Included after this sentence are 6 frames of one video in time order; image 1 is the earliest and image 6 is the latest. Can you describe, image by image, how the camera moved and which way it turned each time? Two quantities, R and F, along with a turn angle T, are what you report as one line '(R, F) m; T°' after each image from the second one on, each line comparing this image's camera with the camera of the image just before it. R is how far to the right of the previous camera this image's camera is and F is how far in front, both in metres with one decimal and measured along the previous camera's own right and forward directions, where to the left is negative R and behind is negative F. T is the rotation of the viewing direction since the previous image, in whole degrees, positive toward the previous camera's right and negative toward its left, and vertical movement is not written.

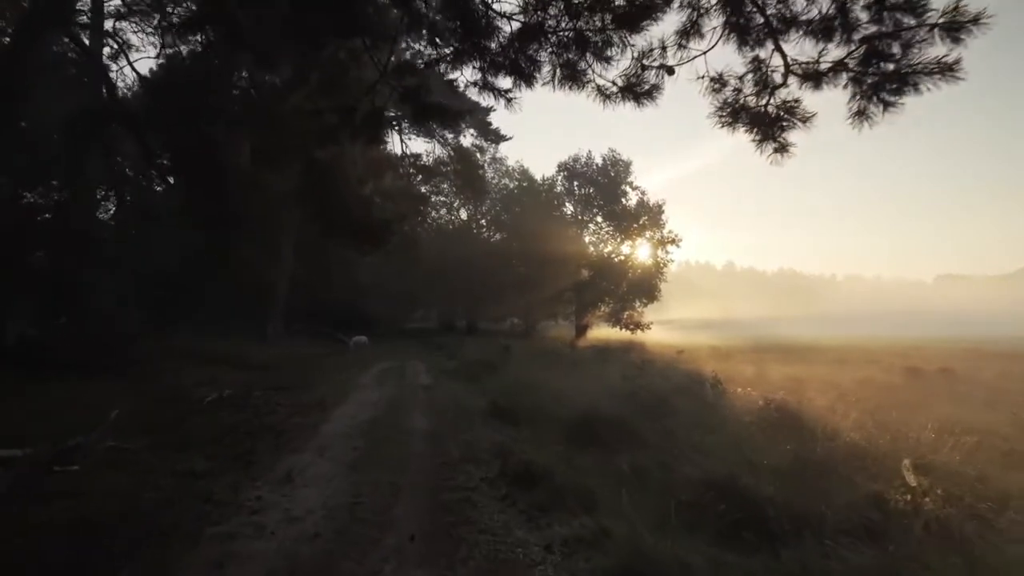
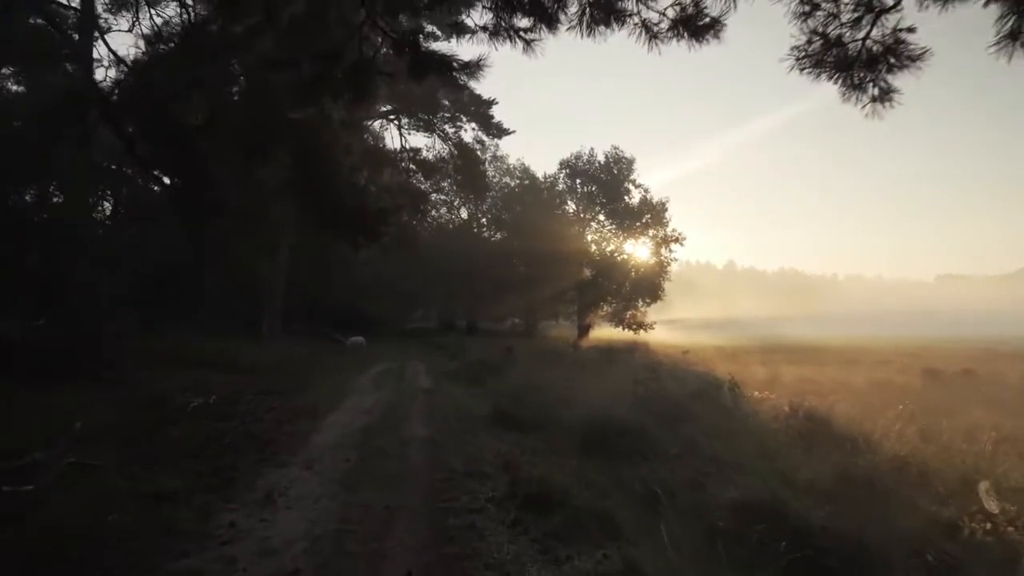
(-0.1, +1.0) m; 0°
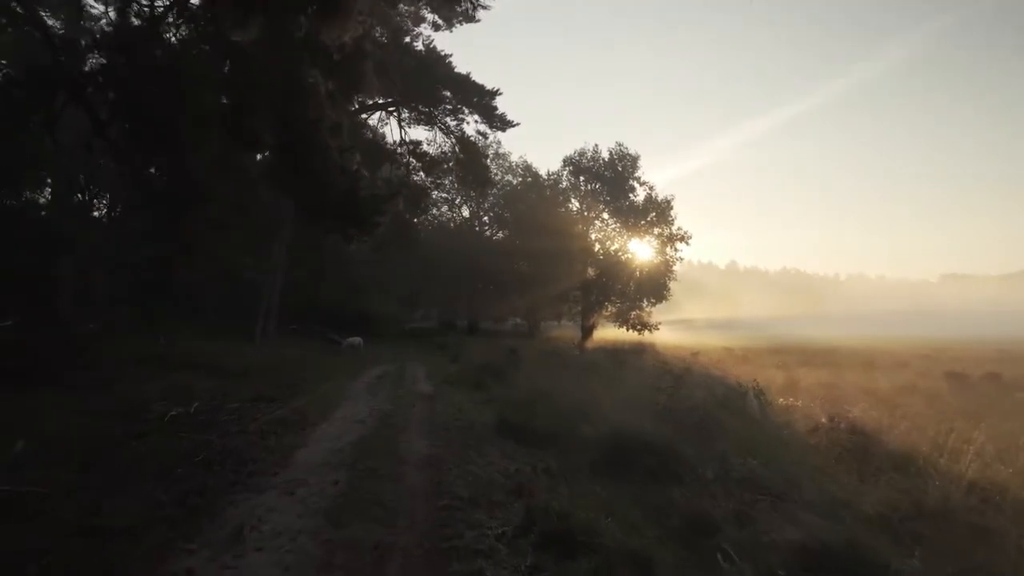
(-0.1, +1.3) m; 0°
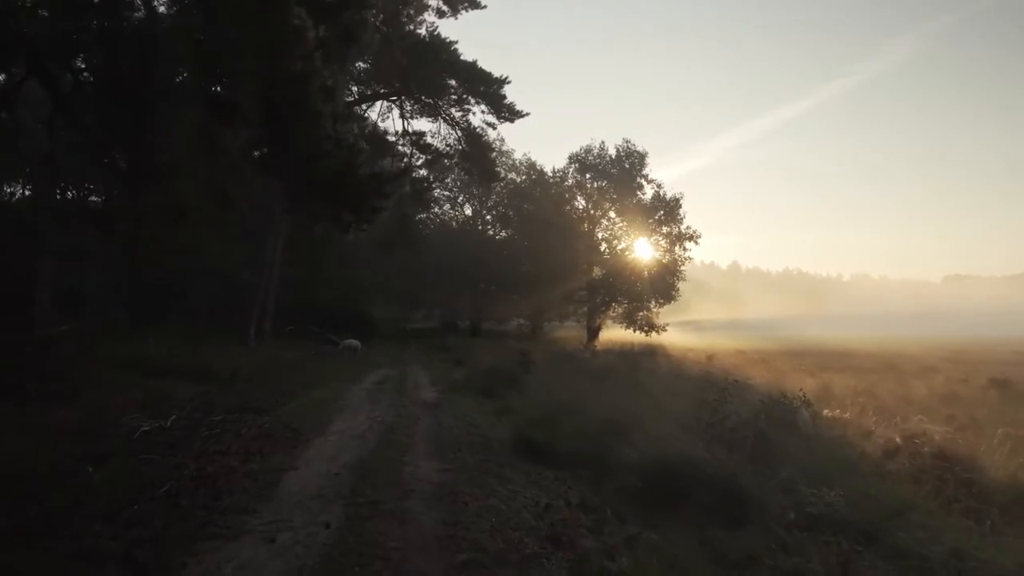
(-0.3, +1.7) m; 0°
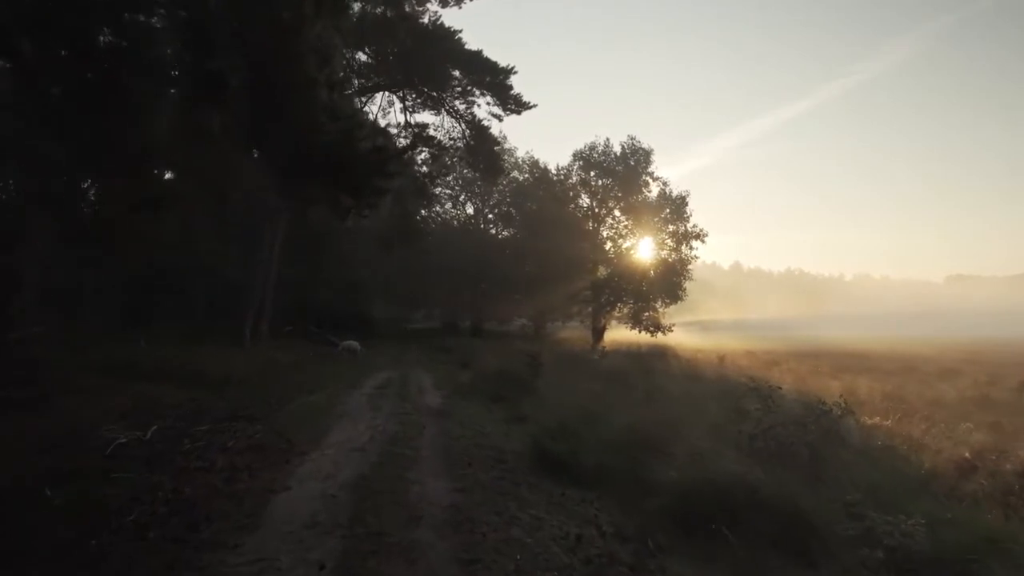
(-0.3, +1.2) m; 0°
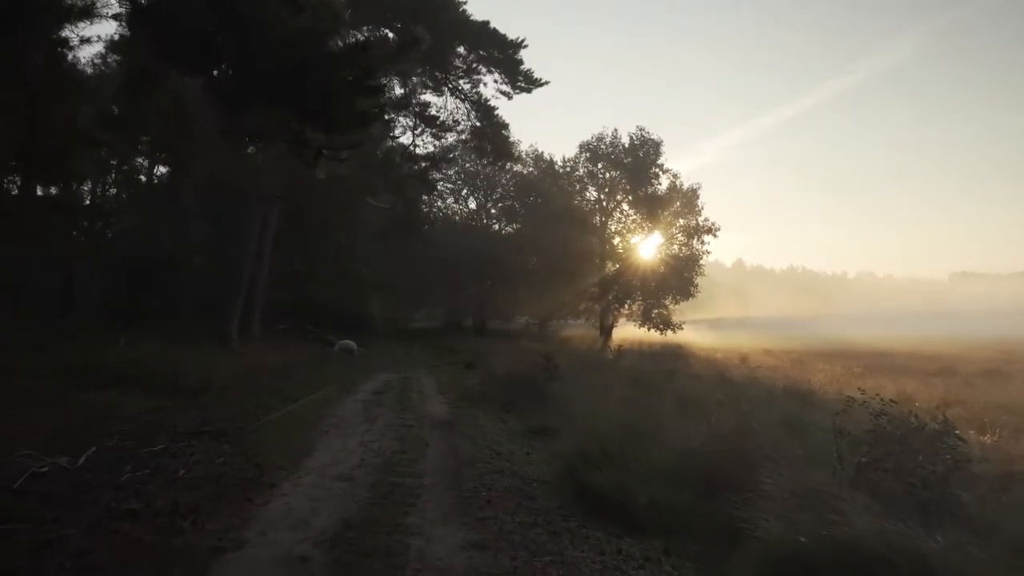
(-0.3, +2.4) m; 0°
